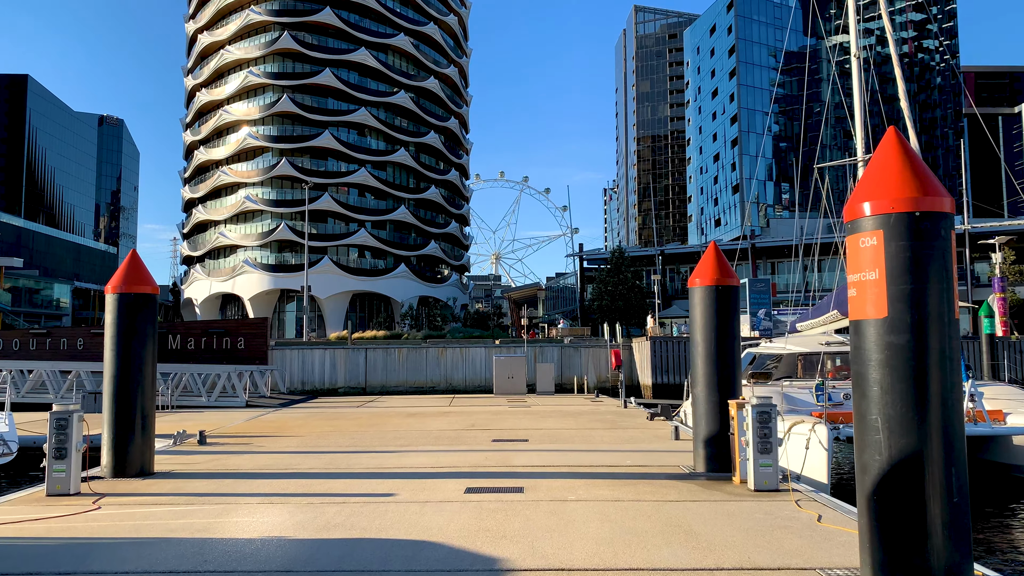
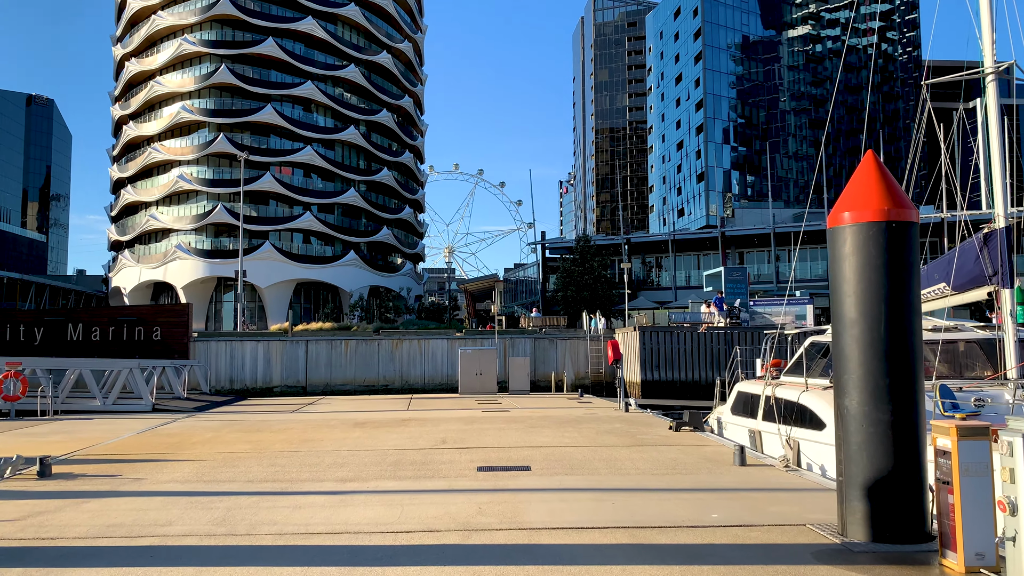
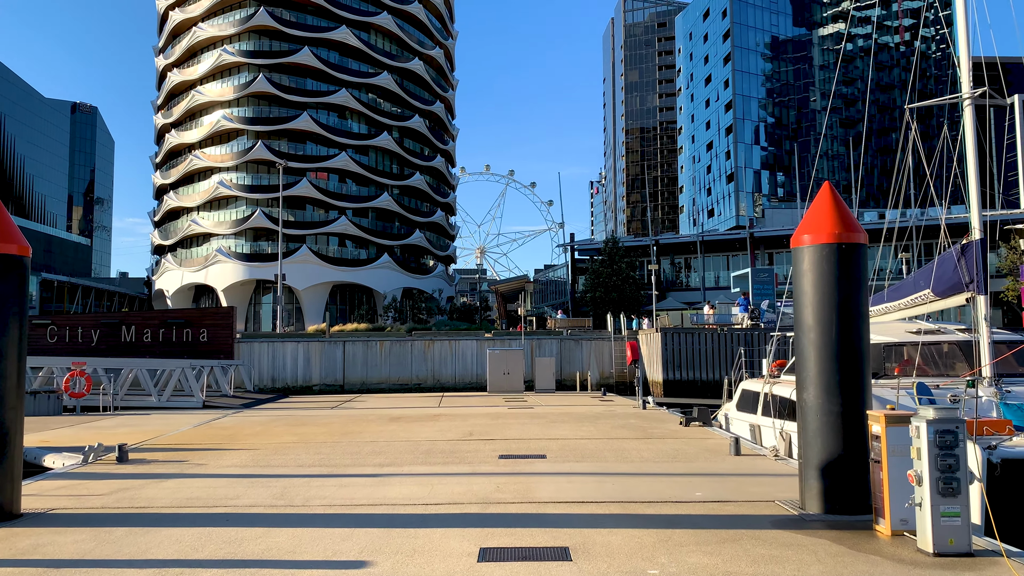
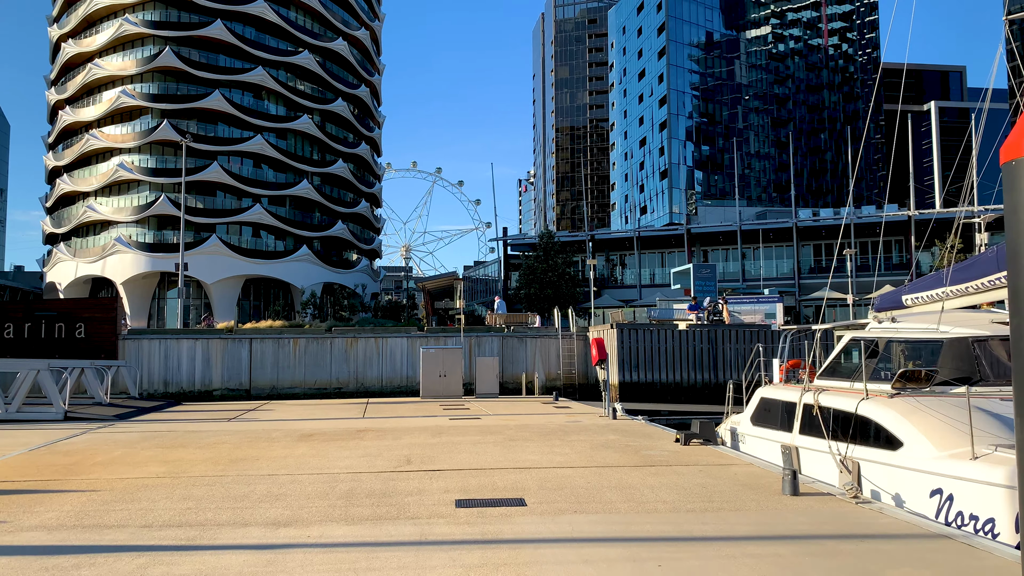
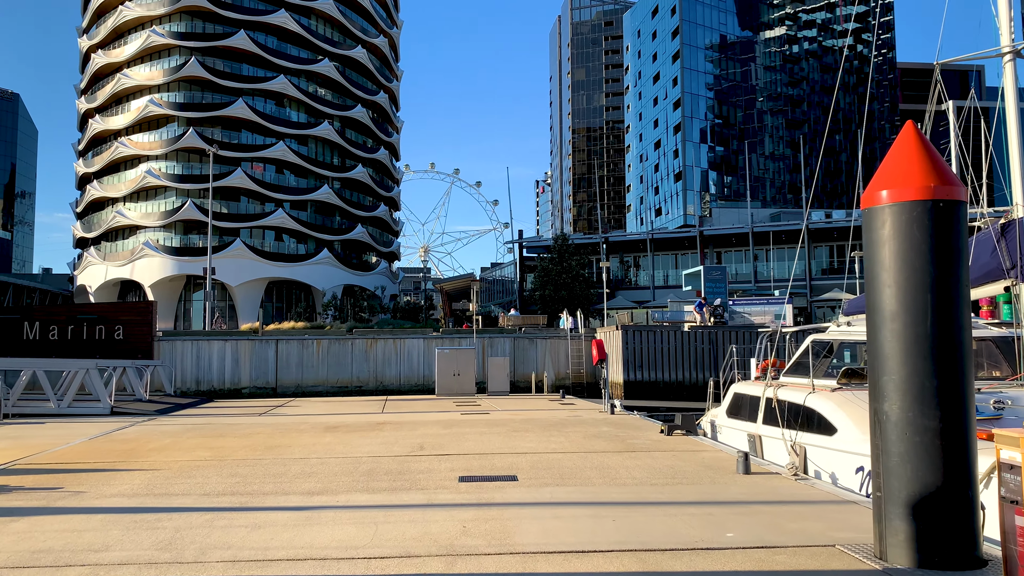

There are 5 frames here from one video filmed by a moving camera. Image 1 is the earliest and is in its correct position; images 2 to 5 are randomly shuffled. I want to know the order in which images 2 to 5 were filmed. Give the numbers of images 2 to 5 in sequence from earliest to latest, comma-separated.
3, 2, 5, 4
